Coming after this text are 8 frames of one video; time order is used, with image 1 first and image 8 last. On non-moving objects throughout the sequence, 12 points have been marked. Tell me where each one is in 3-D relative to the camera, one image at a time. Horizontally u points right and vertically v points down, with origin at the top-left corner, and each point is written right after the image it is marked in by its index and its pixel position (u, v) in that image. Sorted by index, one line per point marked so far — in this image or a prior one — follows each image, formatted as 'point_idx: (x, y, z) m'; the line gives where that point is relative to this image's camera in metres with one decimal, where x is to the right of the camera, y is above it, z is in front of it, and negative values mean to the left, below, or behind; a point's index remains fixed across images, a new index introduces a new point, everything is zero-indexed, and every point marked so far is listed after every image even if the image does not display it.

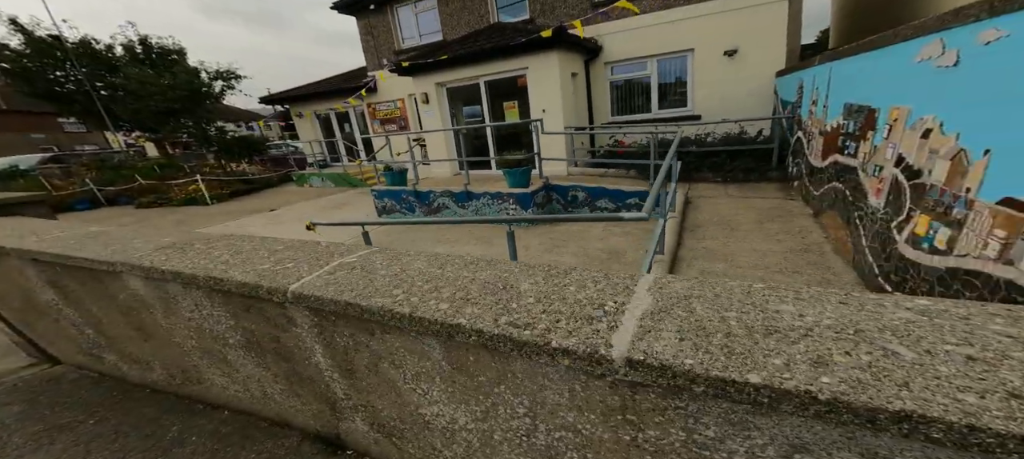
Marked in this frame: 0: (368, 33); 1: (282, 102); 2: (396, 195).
0: (-4.2, +5.8, +11.0) m
1: (-8.0, +4.4, +12.9) m
2: (-2.2, +0.7, +7.4) m
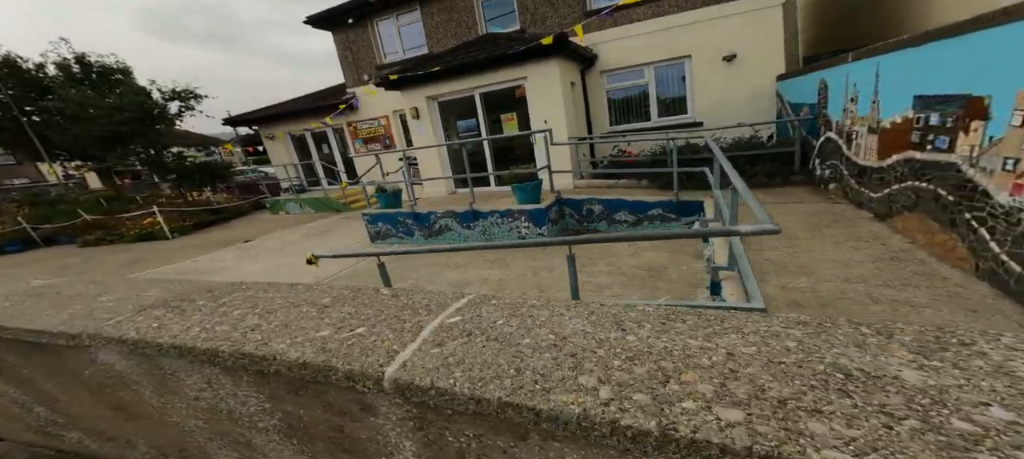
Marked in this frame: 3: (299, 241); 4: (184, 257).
0: (-4.6, +5.1, +10.6) m
1: (-8.5, +3.4, +12.2) m
2: (-2.2, +0.2, +6.9) m
3: (-4.4, -0.2, +7.8) m
4: (-6.3, -0.5, +7.3) m
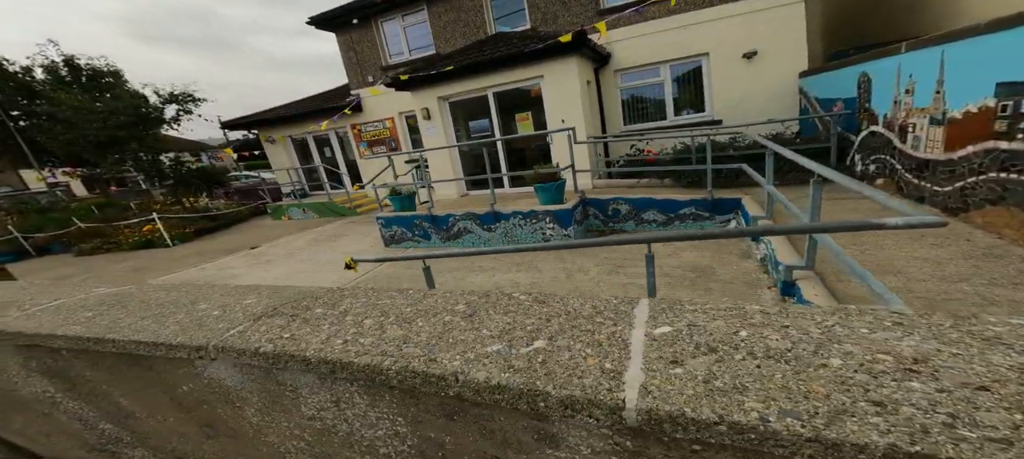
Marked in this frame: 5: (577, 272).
0: (-4.5, +5.0, +10.4) m
1: (-8.3, +3.2, +11.9) m
2: (-1.9, +0.1, +6.7) m
3: (-4.1, -0.3, +7.6) m
4: (-6.0, -0.6, +7.0) m
5: (+0.7, -0.5, +4.2) m
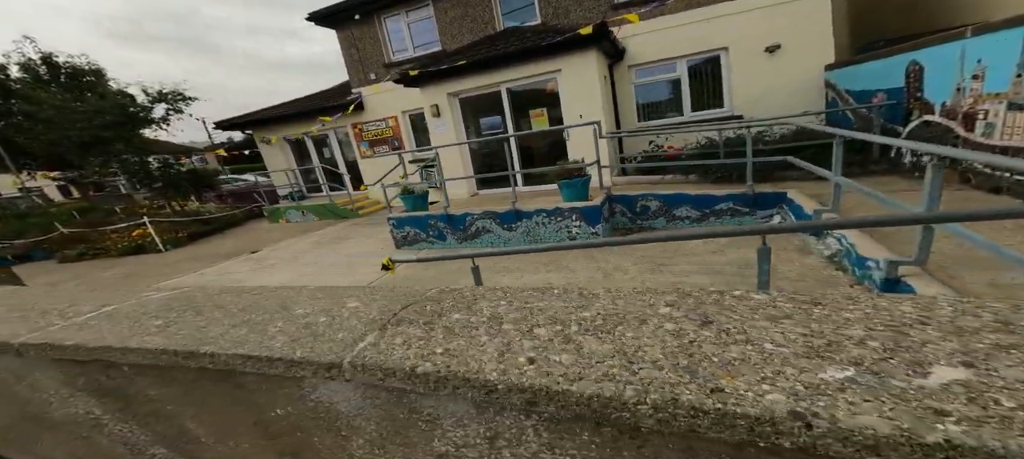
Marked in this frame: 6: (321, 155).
0: (-4.3, +4.9, +10.1) m
1: (-8.2, +3.1, +11.4) m
2: (-1.6, +0.1, +6.5) m
3: (-3.8, -0.4, +7.3) m
4: (-5.7, -0.7, +6.6) m
5: (+1.1, -0.4, +4.0) m
6: (-5.9, +2.3, +11.5) m
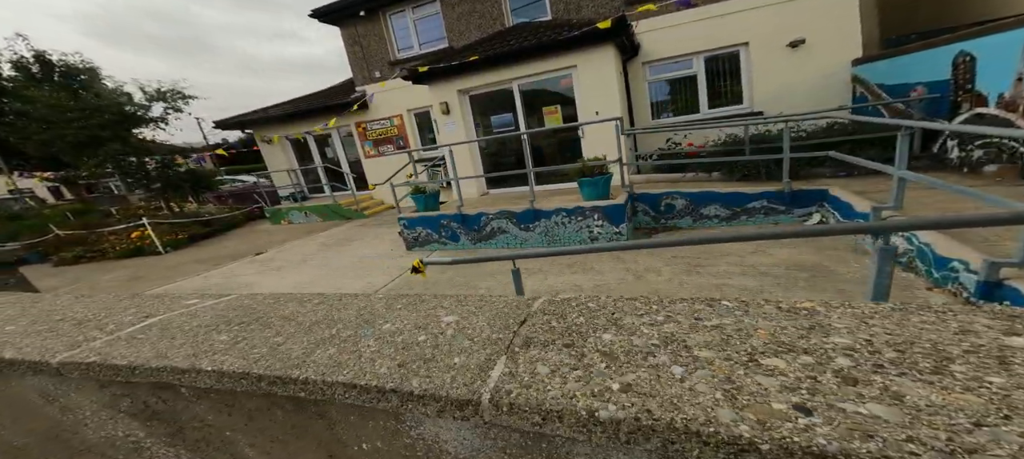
0: (-4.1, +4.9, +9.9) m
1: (-8.0, +3.1, +11.2) m
2: (-1.3, +0.1, +6.2) m
3: (-3.6, -0.4, +7.0) m
4: (-5.4, -0.7, +6.4) m
5: (+1.4, -0.4, +3.8) m
6: (-5.7, +2.3, +11.3) m
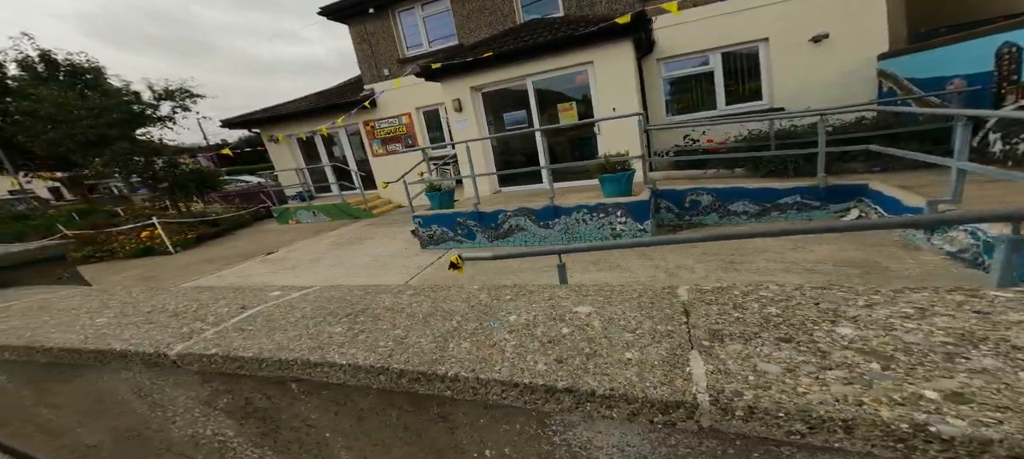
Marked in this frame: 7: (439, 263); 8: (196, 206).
0: (-3.8, +4.9, +9.8) m
1: (-7.7, +3.1, +11.1) m
2: (-1.0, +0.1, +6.2) m
3: (-3.3, -0.4, +6.9) m
4: (-5.1, -0.7, +6.3) m
5: (+1.7, -0.4, +3.7) m
6: (-5.4, +2.3, +11.2) m
7: (-1.1, -0.5, +5.7) m
8: (-10.5, +0.8, +12.5) m
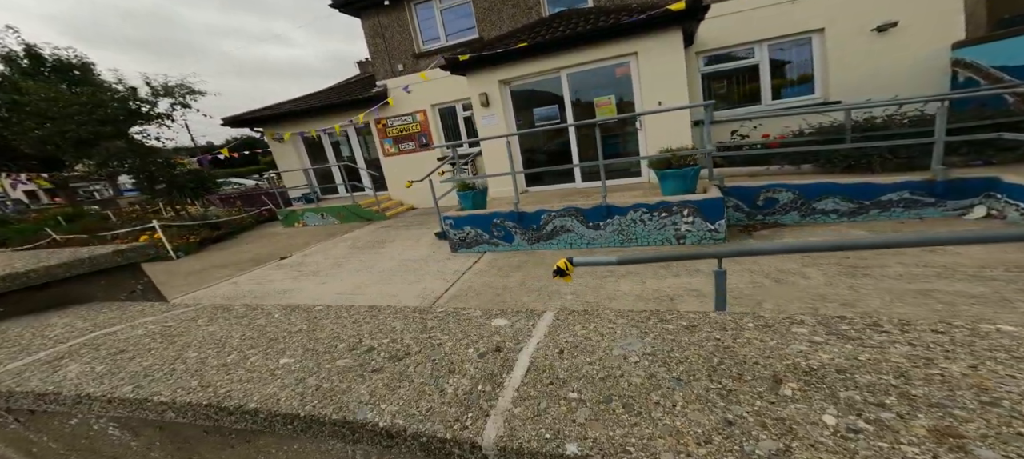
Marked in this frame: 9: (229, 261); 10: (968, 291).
0: (-3.3, +4.8, +9.2) m
1: (-7.2, +3.0, +10.5) m
2: (-0.4, +0.1, +5.6) m
3: (-2.6, -0.4, +6.4) m
4: (-4.4, -0.7, +5.6) m
5: (+2.4, -0.4, +3.3) m
6: (-4.8, +2.2, +10.6) m
7: (-0.5, -0.5, +5.2) m
8: (-10.0, +0.6, +11.8) m
9: (-5.2, -0.5, +6.9) m
10: (+2.9, -0.4, +2.4) m
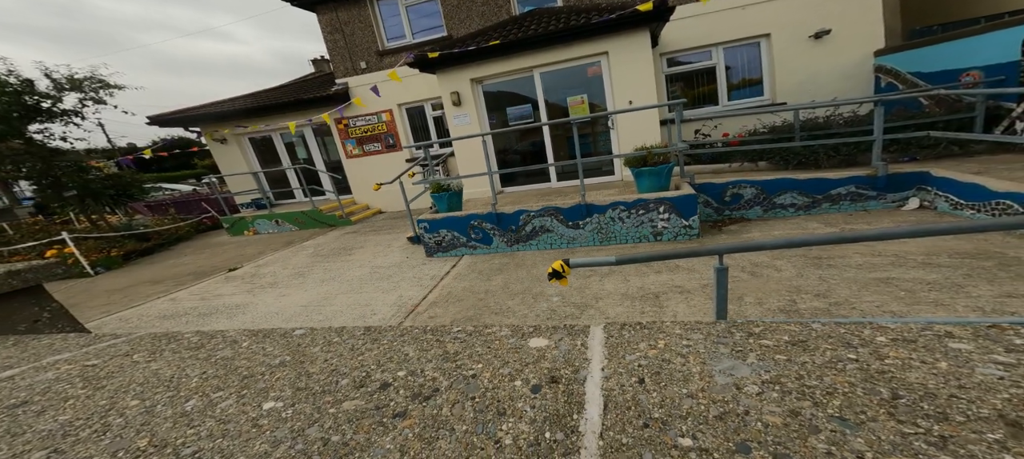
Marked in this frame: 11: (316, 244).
0: (-4.2, +4.7, +8.7) m
1: (-8.1, +2.7, +9.5) m
2: (-0.7, +0.1, +5.5) m
3: (-3.0, -0.6, +6.0) m
4: (-4.7, -0.9, +5.1) m
5: (+2.3, -0.4, +3.5) m
6: (-5.8, +2.0, +9.9) m
7: (-0.7, -0.6, +5.1) m
8: (-11.0, +0.3, +10.5) m
9: (-5.6, -0.8, +6.2) m
10: (+2.9, -0.3, +2.8) m
11: (-3.7, -0.3, +7.3) m
